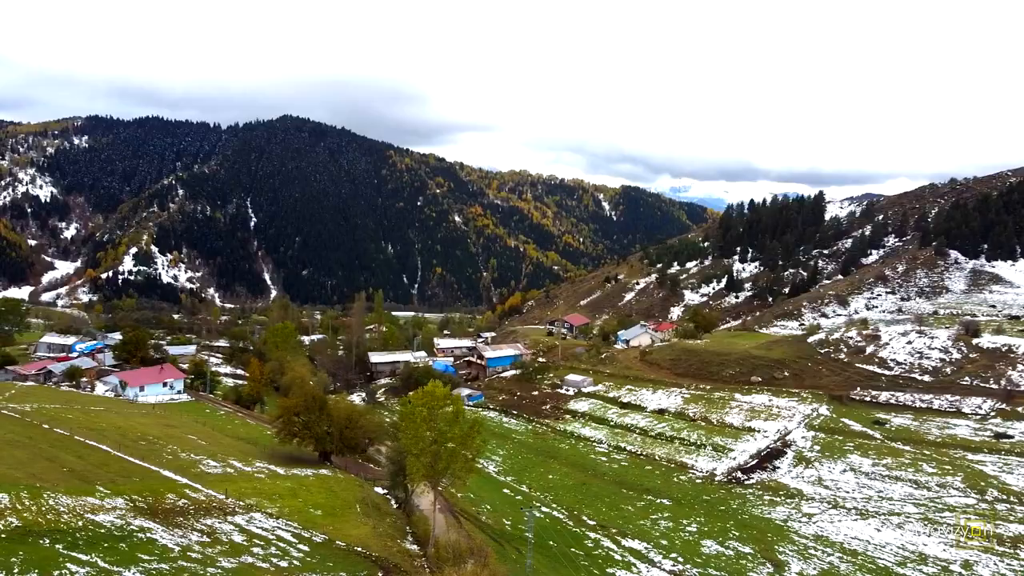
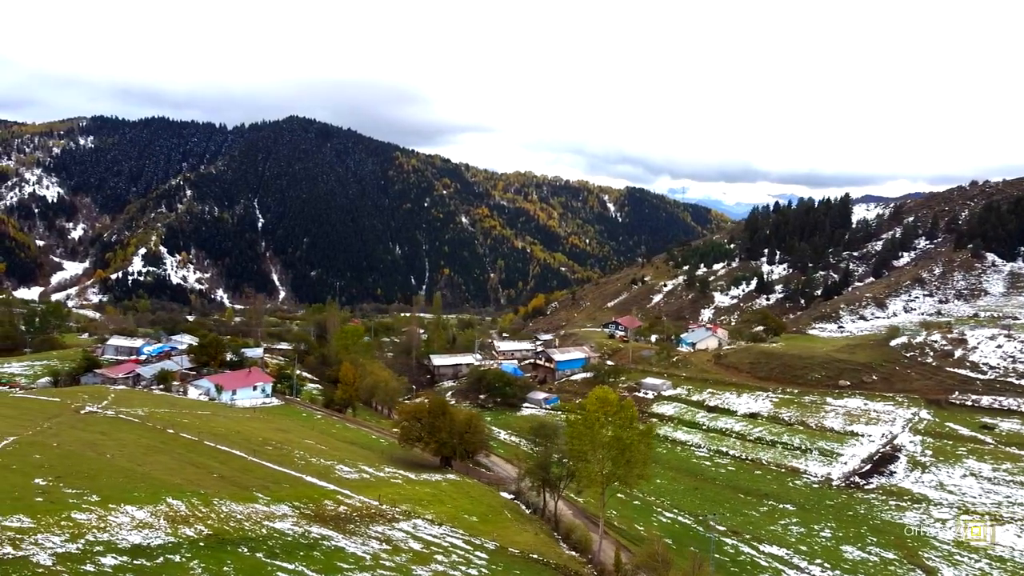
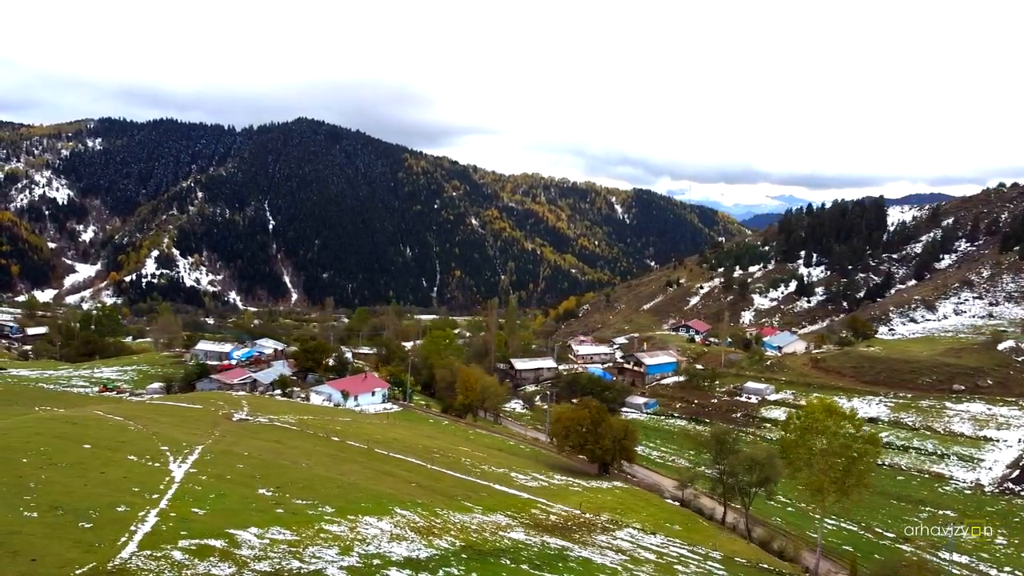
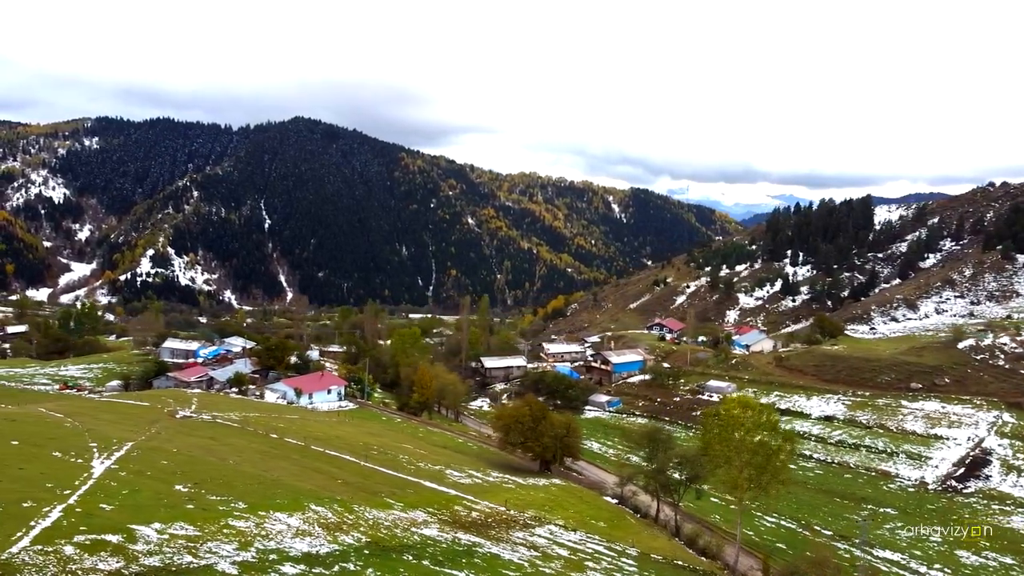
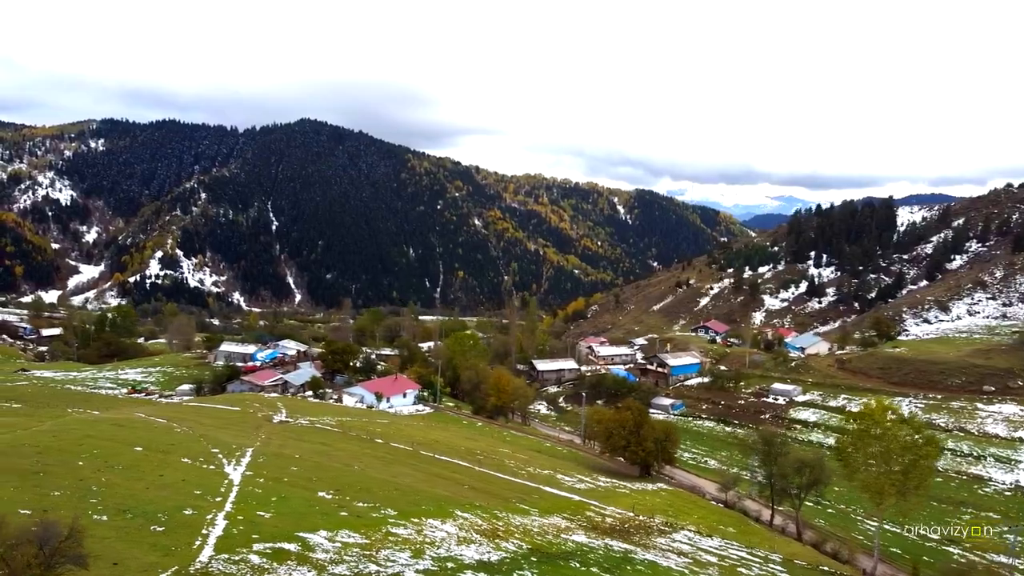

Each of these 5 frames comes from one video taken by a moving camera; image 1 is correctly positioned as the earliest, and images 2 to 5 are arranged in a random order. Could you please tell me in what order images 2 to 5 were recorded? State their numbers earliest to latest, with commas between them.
2, 4, 3, 5
